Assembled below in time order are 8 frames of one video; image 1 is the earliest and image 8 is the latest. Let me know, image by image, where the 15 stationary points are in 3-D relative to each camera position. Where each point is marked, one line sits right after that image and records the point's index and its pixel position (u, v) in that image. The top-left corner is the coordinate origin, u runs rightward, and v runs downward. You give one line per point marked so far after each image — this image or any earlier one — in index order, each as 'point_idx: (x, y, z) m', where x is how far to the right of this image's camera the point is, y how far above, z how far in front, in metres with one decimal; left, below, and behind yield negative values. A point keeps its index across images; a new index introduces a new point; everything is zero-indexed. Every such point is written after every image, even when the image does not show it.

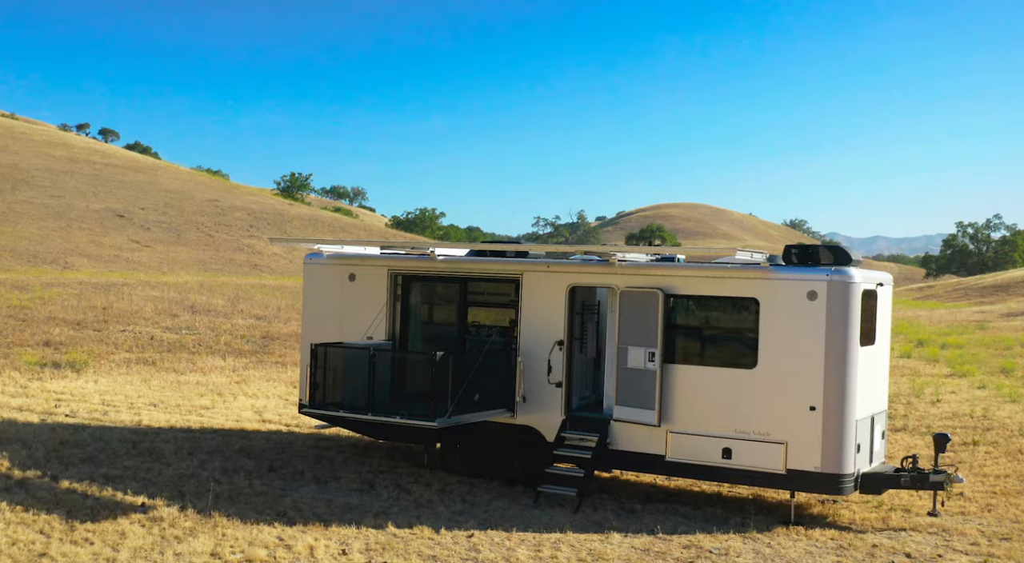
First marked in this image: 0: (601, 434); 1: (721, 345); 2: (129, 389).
0: (+0.9, -1.6, +10.3) m
1: (+2.1, -0.6, +9.9) m
2: (-6.6, -1.9, +16.9) m
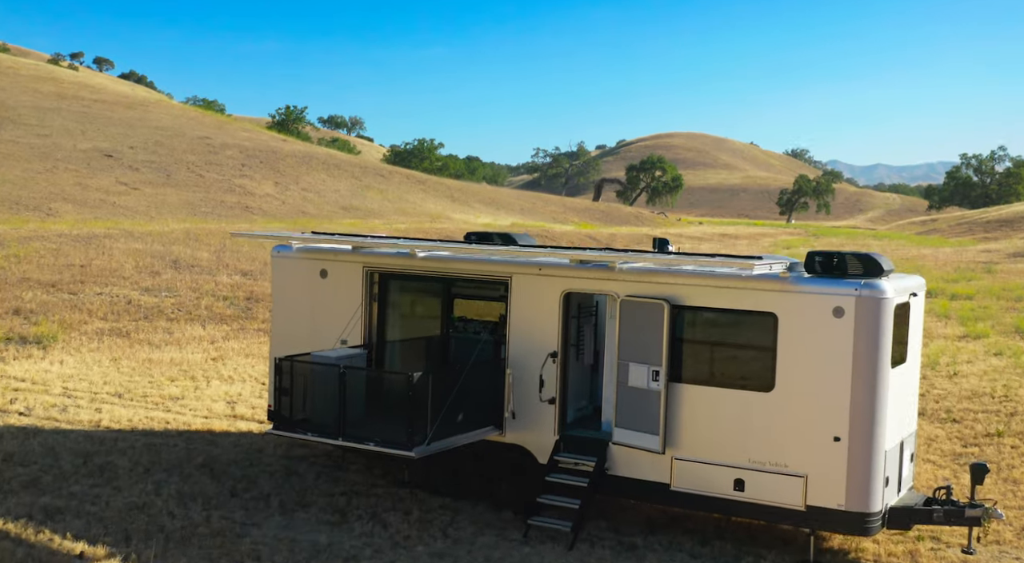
0: (+0.8, -1.7, +9.3) m
1: (+2.0, -0.7, +8.8) m
2: (-6.7, -1.5, +15.9) m
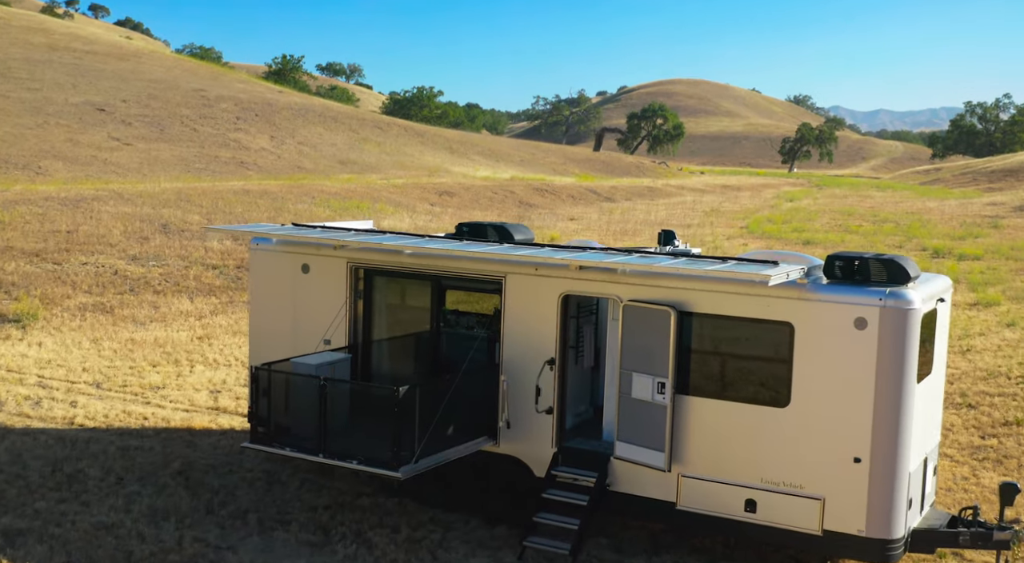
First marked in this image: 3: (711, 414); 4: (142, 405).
0: (+0.8, -1.7, +8.6) m
1: (+1.9, -0.8, +8.1) m
2: (-6.7, -1.2, +15.2) m
3: (+1.7, -1.1, +8.2) m
4: (-4.8, -1.6, +12.7) m
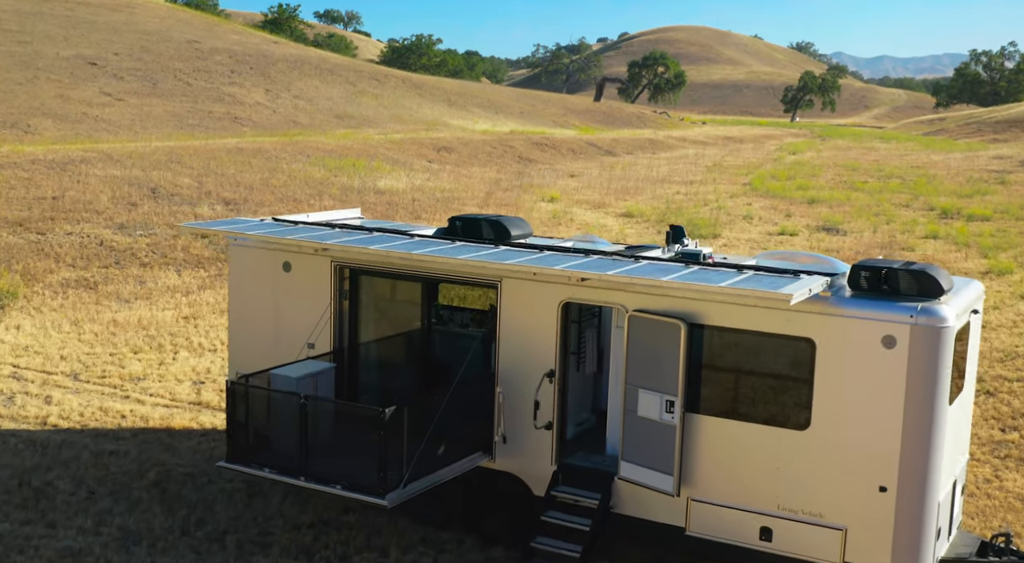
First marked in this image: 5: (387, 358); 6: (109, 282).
0: (+0.7, -1.7, +8.0) m
1: (+1.9, -0.9, +7.5) m
2: (-6.8, -0.9, +14.6) m
3: (+1.6, -1.2, +7.6) m
4: (-4.8, -1.5, +12.1) m
5: (-1.2, -0.7, +9.1) m
6: (-7.9, 0.0, +19.3) m
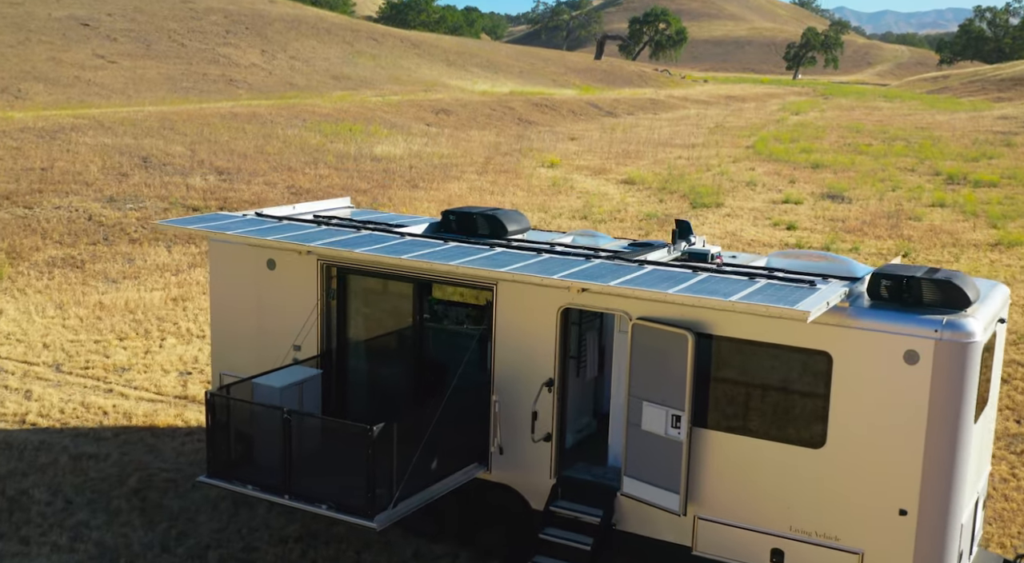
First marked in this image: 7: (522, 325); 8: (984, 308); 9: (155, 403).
0: (+0.7, -1.8, +7.6) m
1: (+1.9, -0.9, +7.0) m
2: (-6.8, -0.7, +14.1) m
3: (+1.6, -1.2, +7.2) m
4: (-4.8, -1.3, +11.6) m
5: (-1.2, -0.7, +8.7) m
6: (-7.9, +0.4, +18.8) m
7: (+0.1, -0.3, +7.8) m
8: (+3.3, -0.2, +6.8) m
9: (-4.1, -1.4, +11.4) m
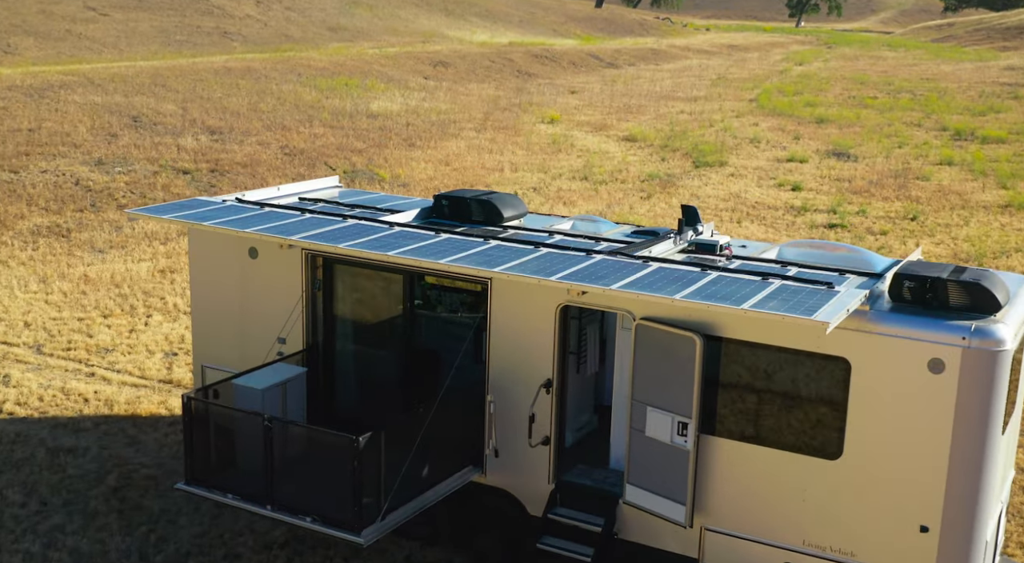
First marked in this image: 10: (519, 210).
0: (+0.7, -1.7, +7.2) m
1: (+1.8, -0.9, +6.6) m
2: (-6.8, -0.3, +13.7) m
3: (+1.6, -1.2, +6.7) m
4: (-4.9, -1.1, +11.2) m
5: (-1.2, -0.6, +8.2) m
6: (-7.9, +1.0, +18.2) m
7: (+0.1, -0.3, +7.3) m
8: (+3.2, -0.2, +6.3) m
9: (-4.1, -1.2, +11.0) m
10: (+0.1, +0.6, +8.5) m
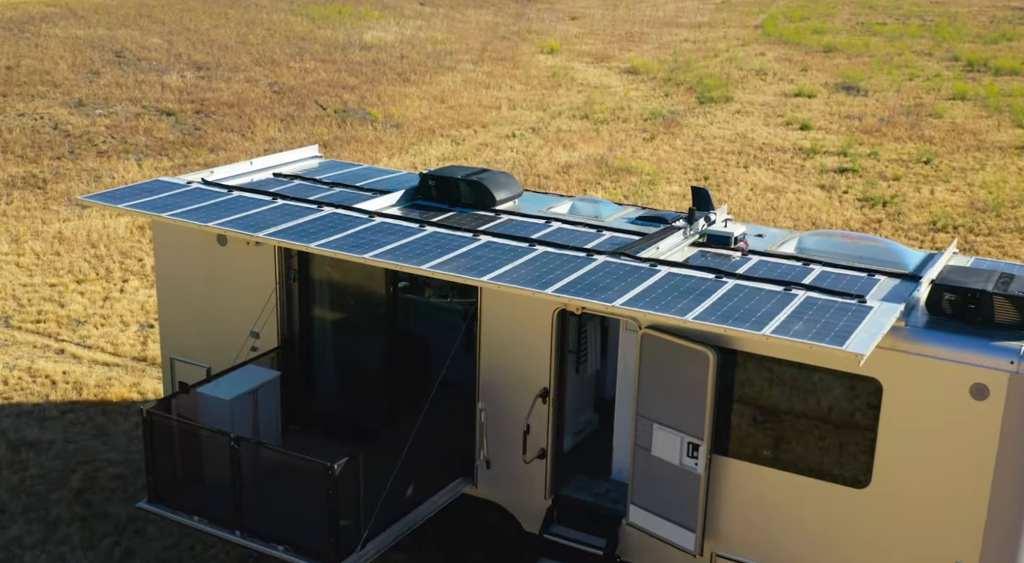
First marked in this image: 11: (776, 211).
0: (+0.6, -1.7, +6.6) m
1: (+1.8, -0.9, +5.9) m
2: (-6.9, +0.2, +13.0) m
3: (+1.5, -1.3, +6.1) m
4: (-4.9, -0.8, +10.6) m
5: (-1.3, -0.5, +7.5) m
6: (-8.0, +1.8, +17.4) m
7: (0.0, -0.3, +6.6) m
8: (+3.2, -0.3, +5.6) m
9: (-4.2, -0.9, +10.3) m
10: (0.0, +0.7, +7.7) m
11: (+4.8, +1.3, +17.9) m
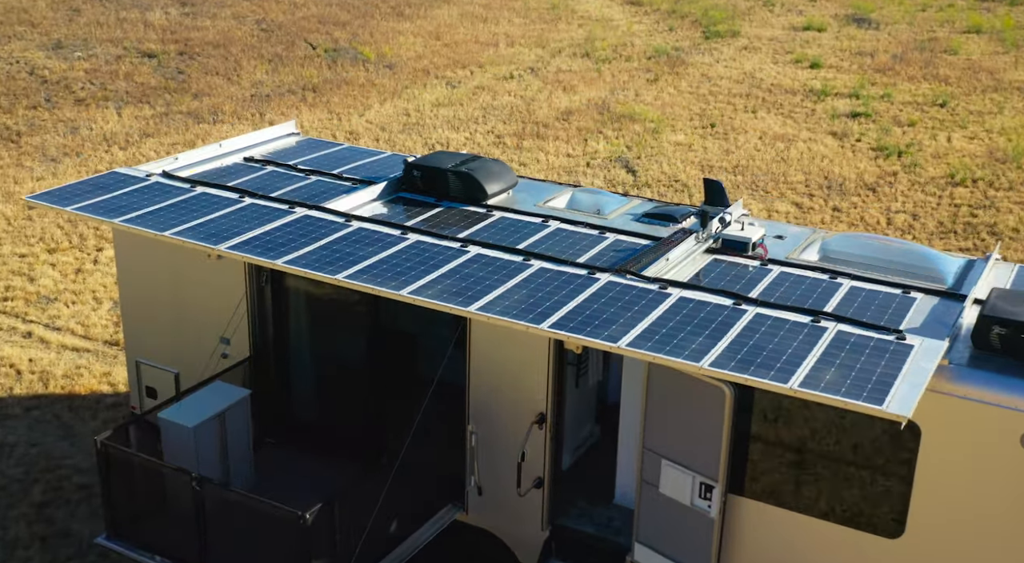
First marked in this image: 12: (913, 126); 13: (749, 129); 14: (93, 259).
0: (+0.6, -1.8, +6.1) m
1: (+1.8, -1.1, +5.3) m
2: (-6.9, +0.5, +12.2) m
3: (+1.5, -1.4, +5.5) m
4: (-4.9, -0.6, +9.9) m
5: (-1.3, -0.5, +6.9) m
6: (-8.0, +2.5, +16.6) m
7: (0.0, -0.4, +6.0) m
8: (+3.2, -0.4, +5.0) m
9: (-4.2, -0.7, +9.7) m
10: (0.0, +0.7, +7.0) m
11: (+4.7, +2.1, +17.1) m
12: (+7.9, +3.0, +19.4) m
13: (+4.5, +2.9, +18.9) m
14: (-5.0, +0.3, +11.9) m
